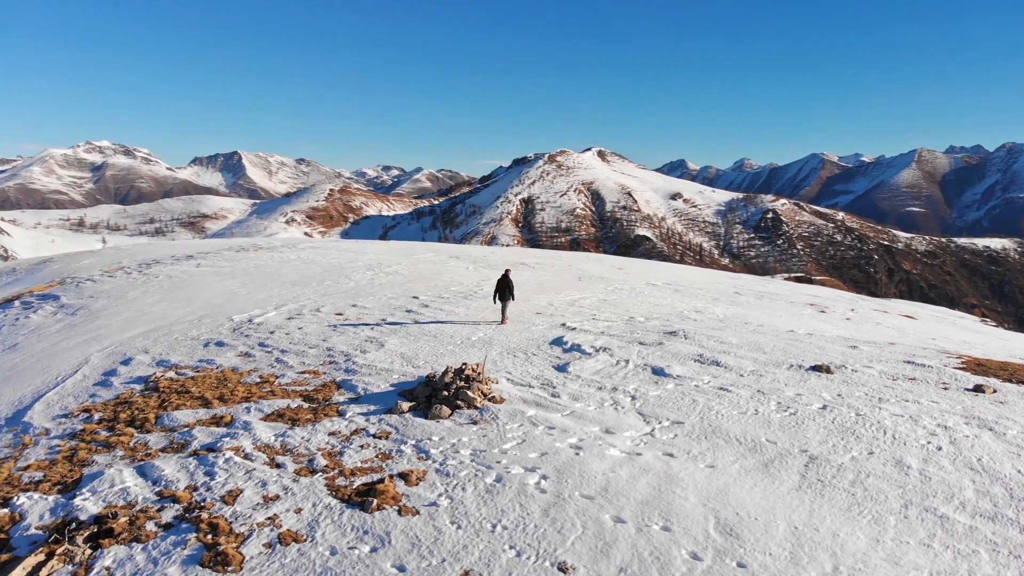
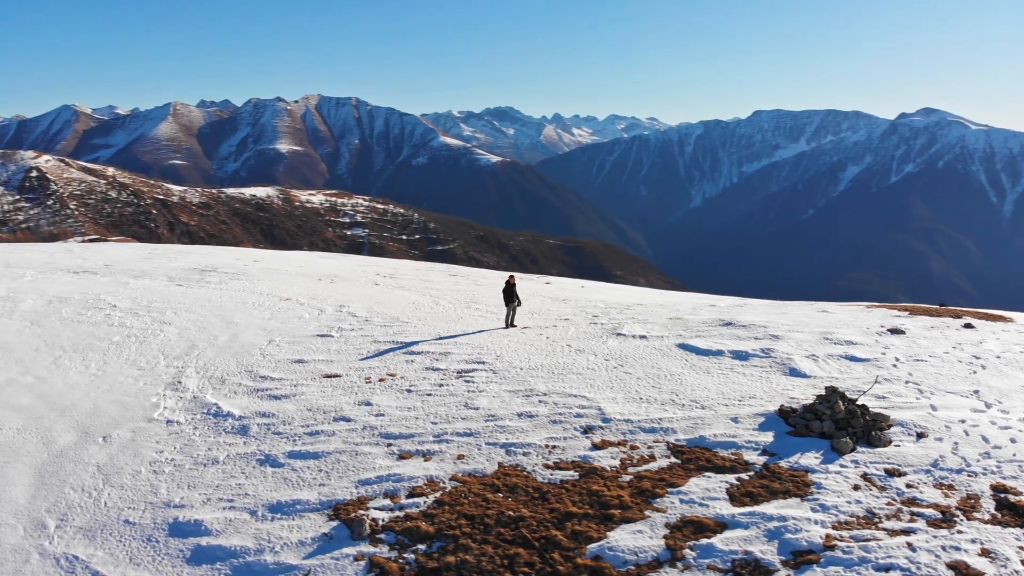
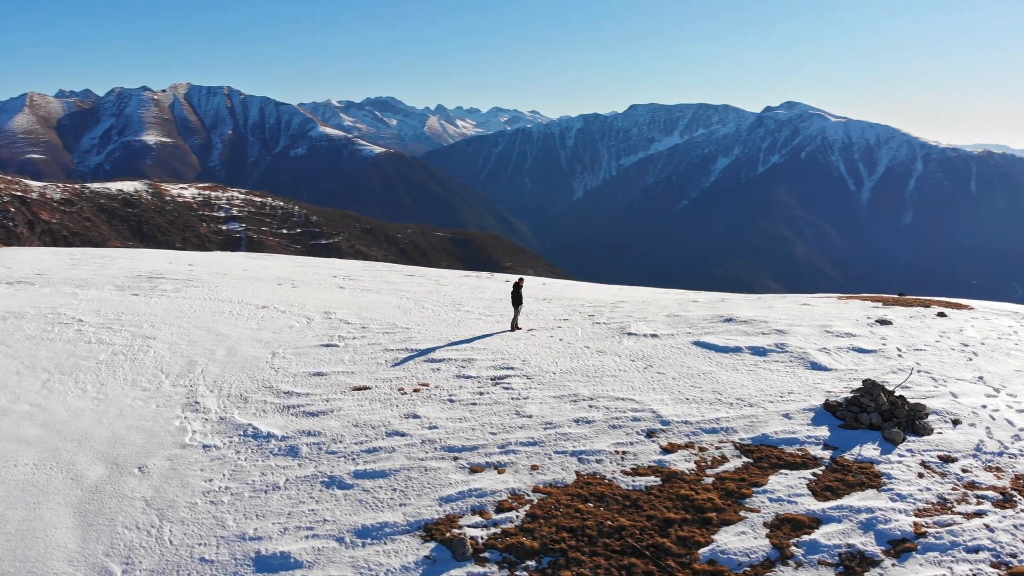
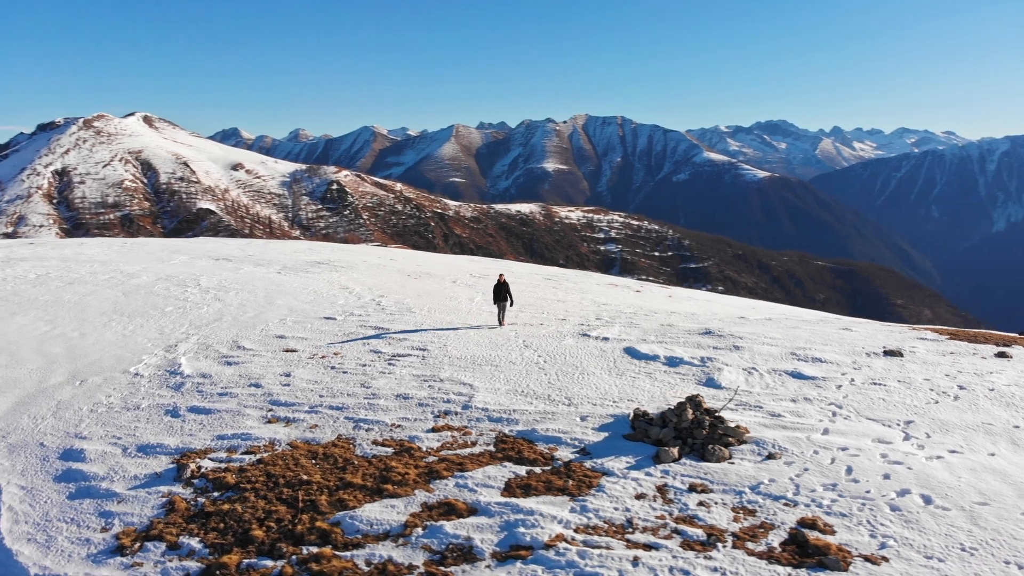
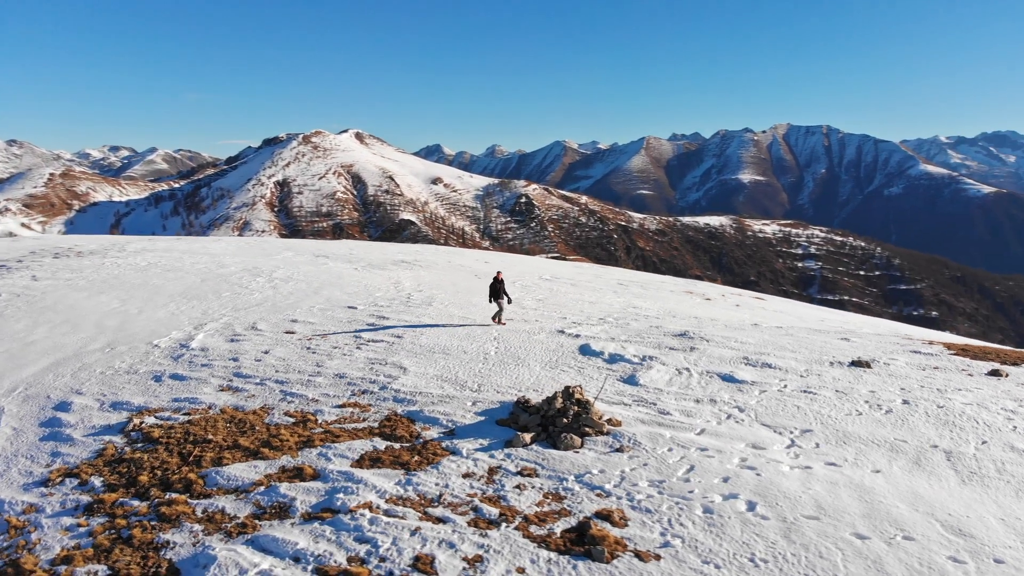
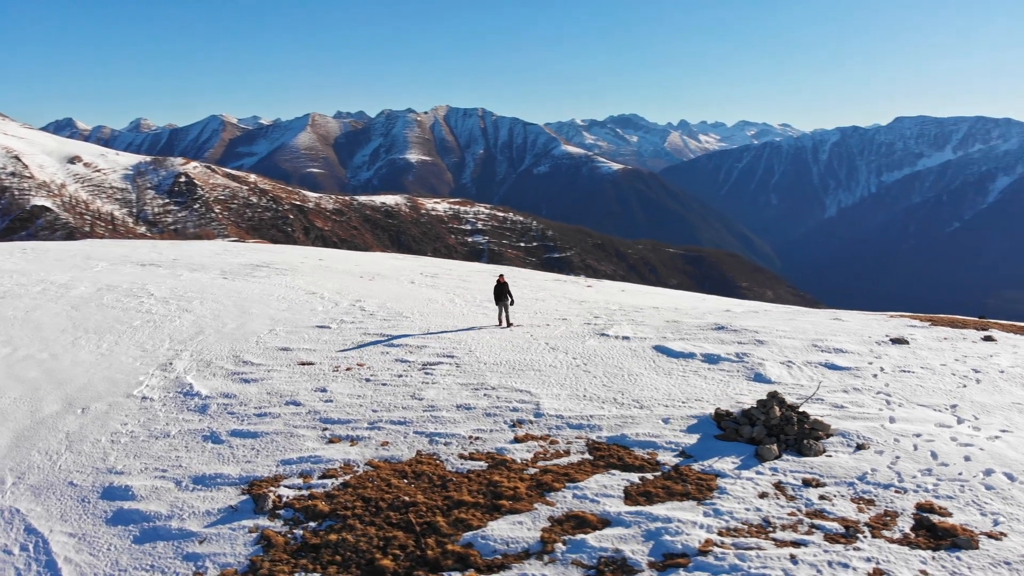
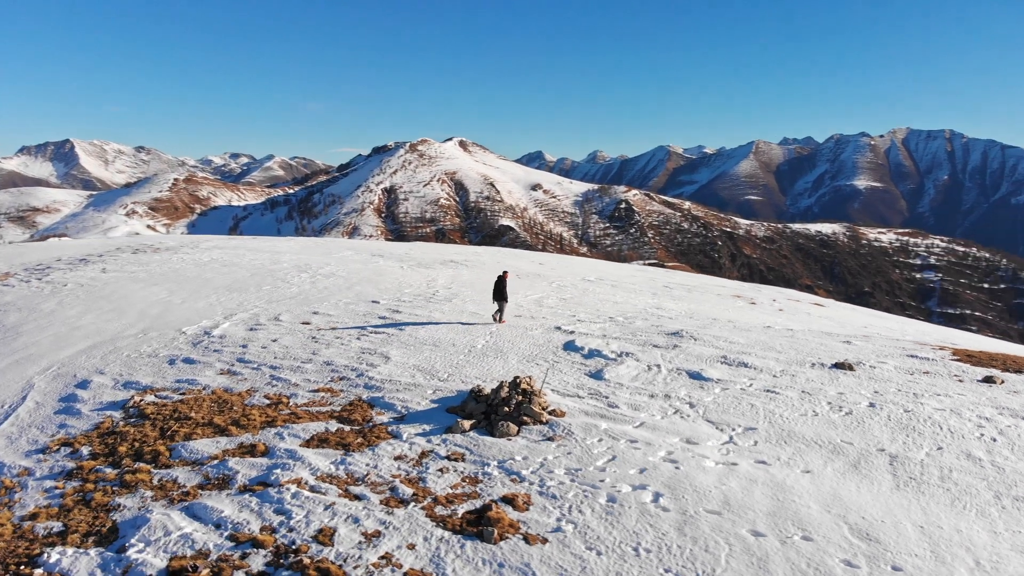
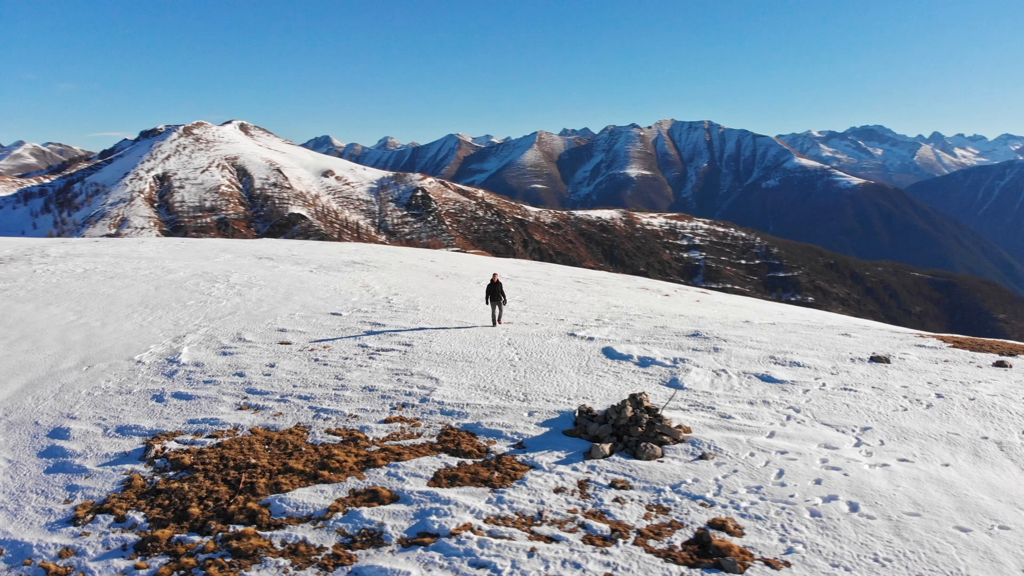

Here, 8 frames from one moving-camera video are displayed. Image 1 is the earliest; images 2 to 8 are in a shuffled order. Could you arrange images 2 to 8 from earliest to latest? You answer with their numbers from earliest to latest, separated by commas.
7, 5, 8, 4, 6, 2, 3
